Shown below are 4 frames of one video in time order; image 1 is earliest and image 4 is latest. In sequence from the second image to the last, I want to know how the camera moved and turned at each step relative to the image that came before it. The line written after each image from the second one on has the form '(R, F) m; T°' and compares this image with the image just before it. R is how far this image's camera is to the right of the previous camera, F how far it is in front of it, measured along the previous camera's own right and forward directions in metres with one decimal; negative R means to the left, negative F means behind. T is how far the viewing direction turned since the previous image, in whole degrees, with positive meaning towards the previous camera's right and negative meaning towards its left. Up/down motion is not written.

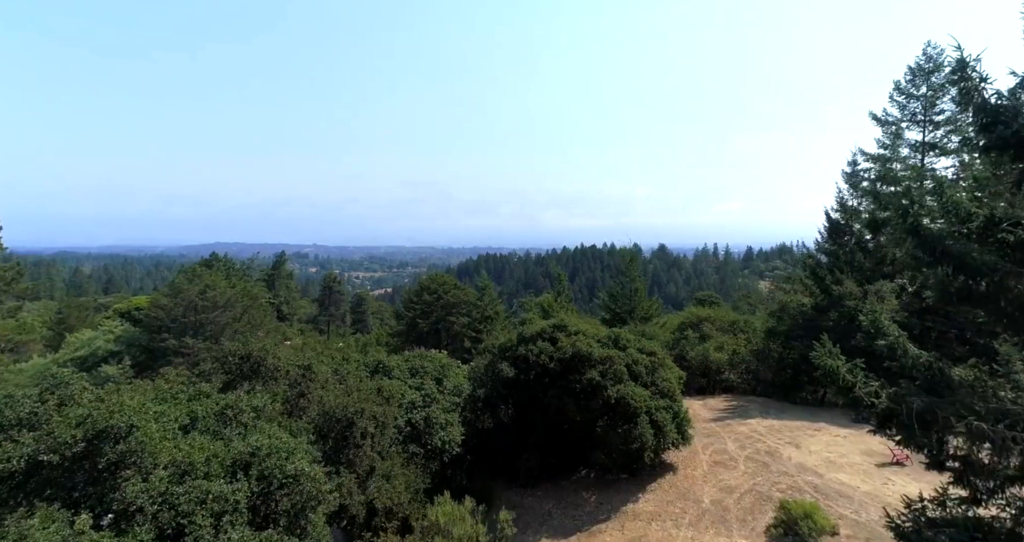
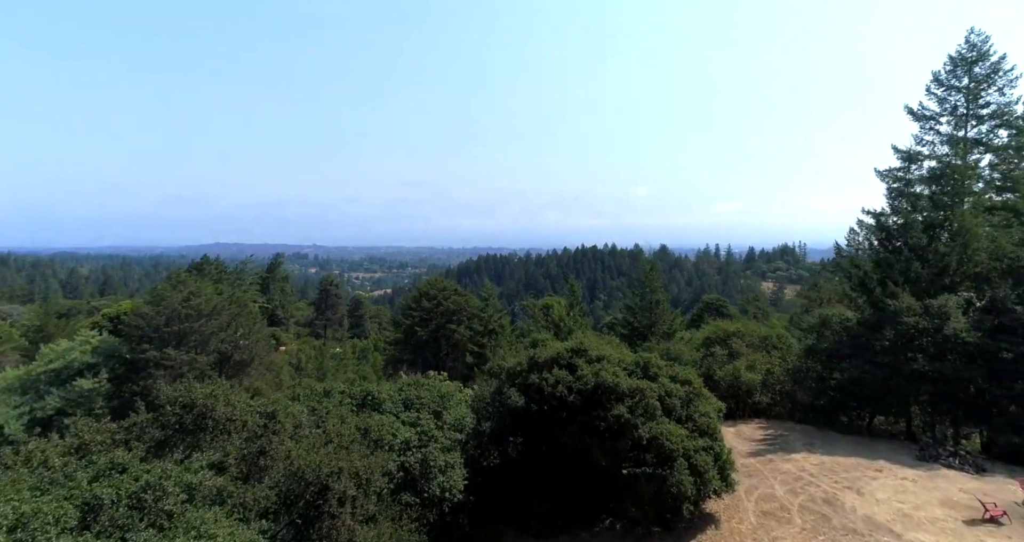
(-0.2, +1.3) m; 0°
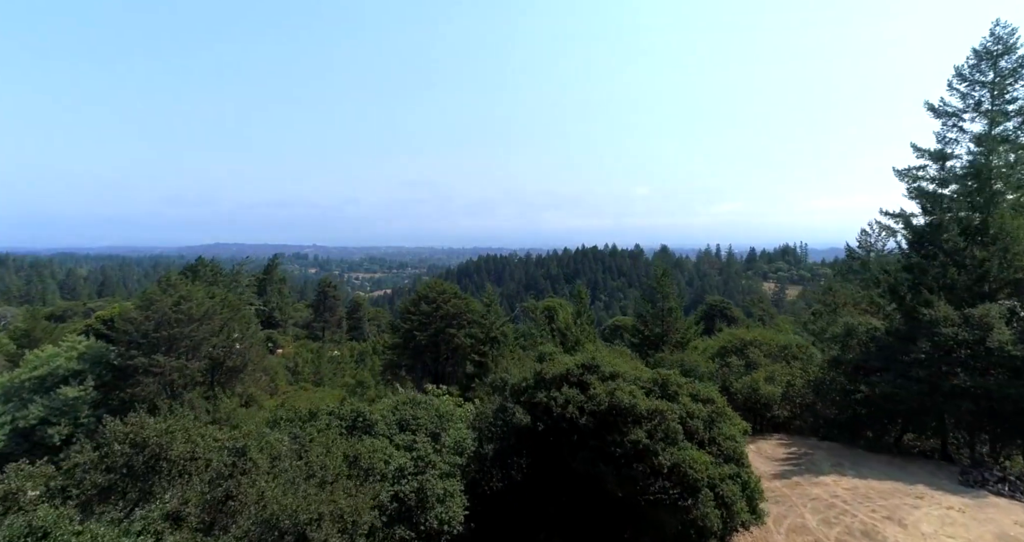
(-0.1, +0.7) m; 0°
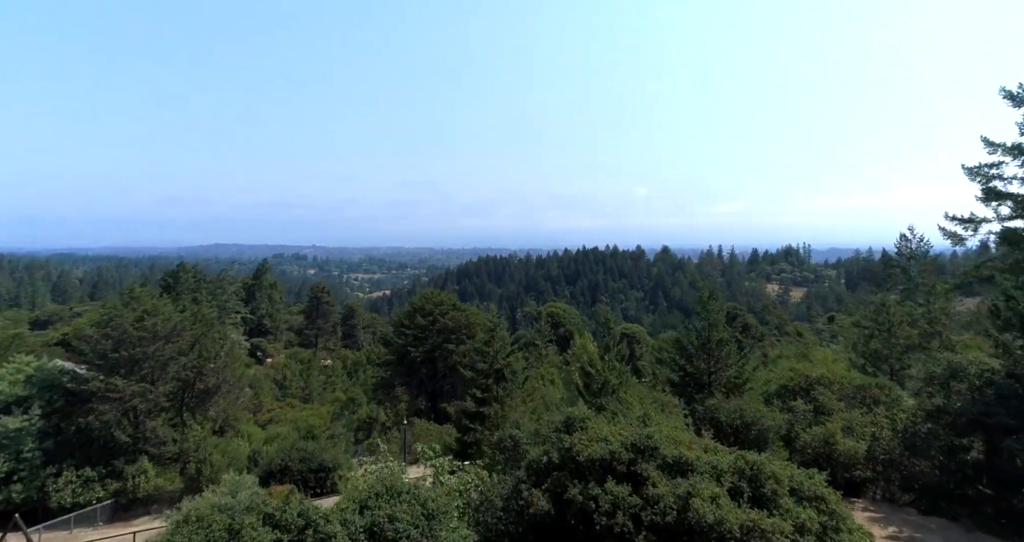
(-0.2, +2.2) m; 0°
